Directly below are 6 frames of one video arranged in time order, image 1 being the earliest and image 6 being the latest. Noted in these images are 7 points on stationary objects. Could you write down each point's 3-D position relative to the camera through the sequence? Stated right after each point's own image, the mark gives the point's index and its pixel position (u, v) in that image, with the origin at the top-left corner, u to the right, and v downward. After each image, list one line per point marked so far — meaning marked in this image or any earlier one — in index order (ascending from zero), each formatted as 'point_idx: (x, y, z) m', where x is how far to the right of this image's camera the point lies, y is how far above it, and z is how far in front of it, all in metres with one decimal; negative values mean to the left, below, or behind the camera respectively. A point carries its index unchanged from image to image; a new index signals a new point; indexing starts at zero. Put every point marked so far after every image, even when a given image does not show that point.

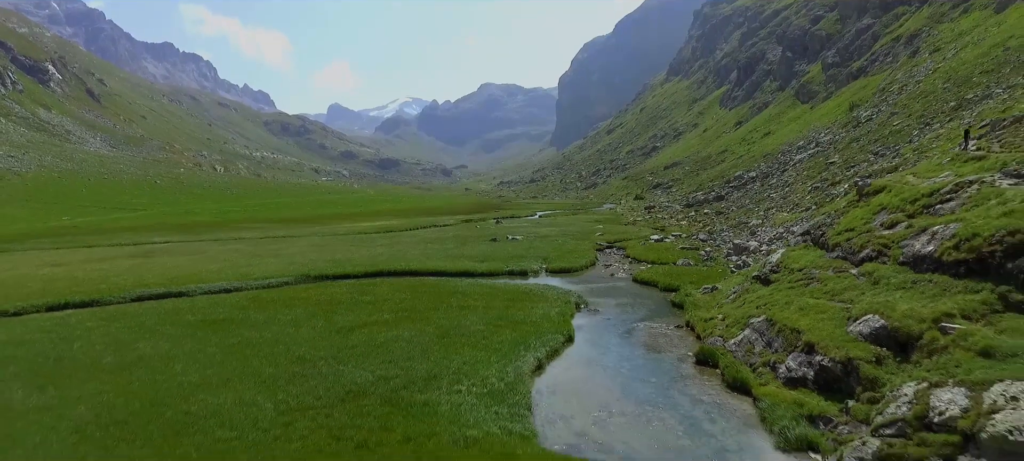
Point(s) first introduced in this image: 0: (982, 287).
0: (+15.1, -1.9, +20.0) m
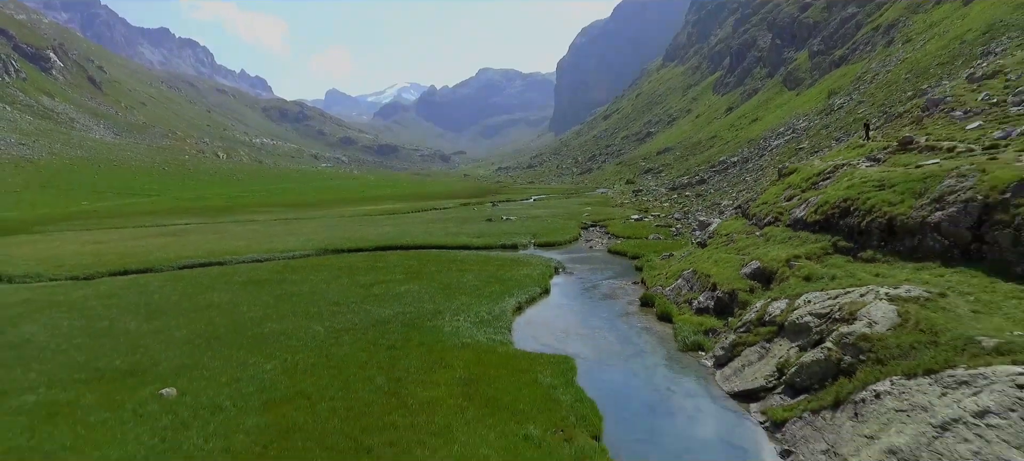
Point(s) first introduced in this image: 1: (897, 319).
0: (+14.3, -0.4, +28.4) m
1: (+11.5, -2.7, +18.5) m
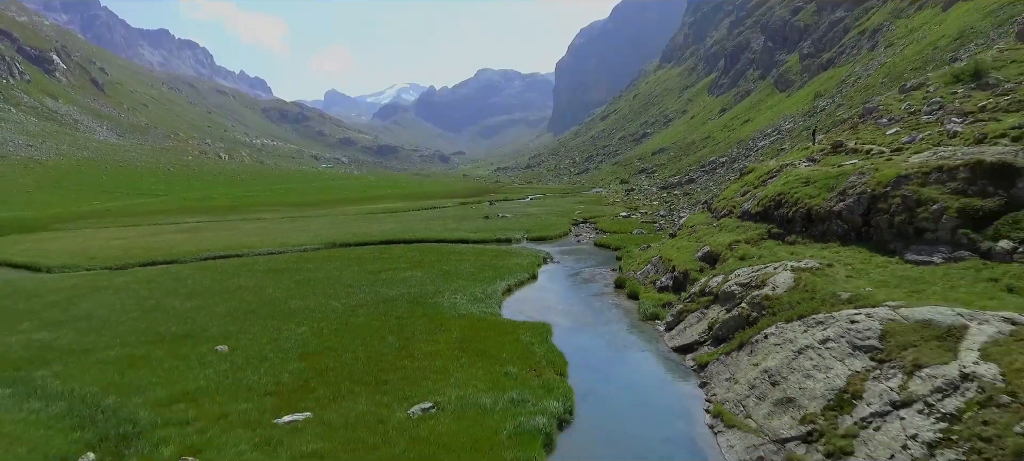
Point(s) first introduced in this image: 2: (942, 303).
0: (+13.7, +0.2, +33.9) m
1: (+10.8, -2.1, +23.9) m
2: (+12.7, -2.2, +18.5) m
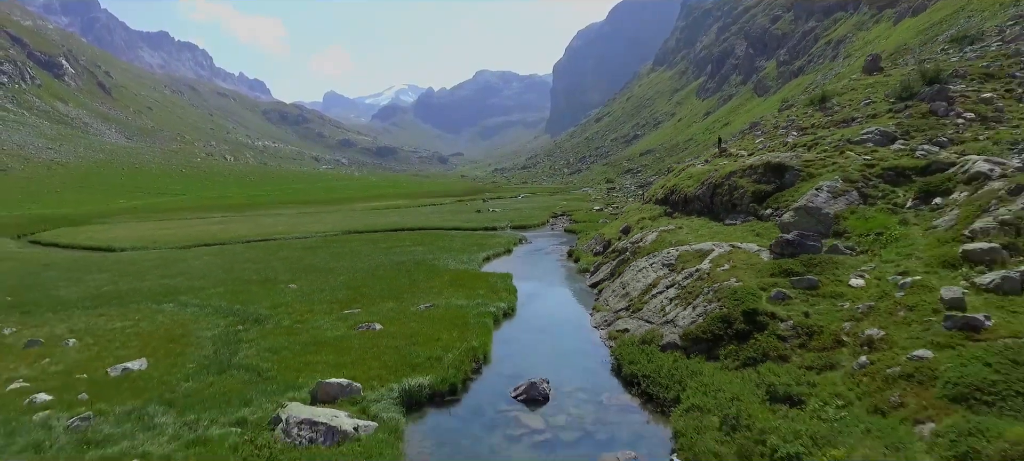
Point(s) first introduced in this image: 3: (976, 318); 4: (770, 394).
0: (+11.7, +1.7, +48.3) m
1: (+8.9, -0.5, +38.3) m
2: (+10.8, -0.6, +32.9) m
3: (+13.7, -2.5, +18.2) m
4: (+7.6, -4.7, +18.0) m
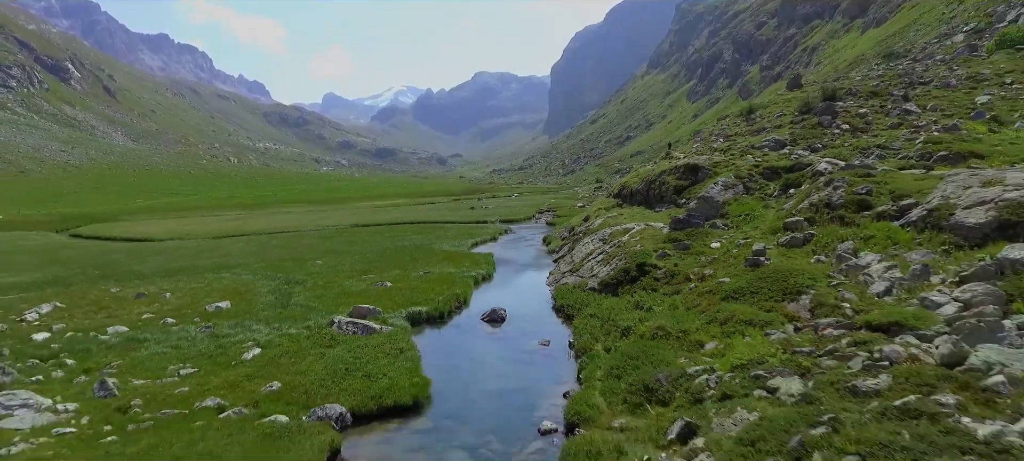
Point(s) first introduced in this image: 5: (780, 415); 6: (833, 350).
0: (+10.0, +2.8, +59.5) m
1: (+7.2, +0.6, +49.6) m
2: (+9.1, +0.5, +44.2) m
3: (+12.0, -1.3, +29.5) m
4: (+5.9, -3.5, +29.2) m
5: (+6.6, -4.5, +15.1) m
6: (+9.4, -3.5, +18.1) m
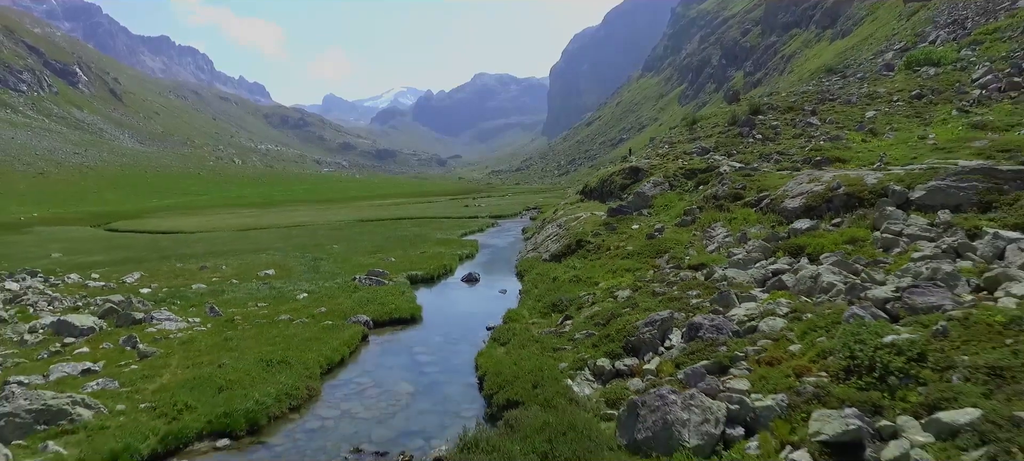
0: (+7.9, +3.9, +71.8) m
1: (+5.1, +1.7, +61.9) m
2: (+7.0, +1.6, +56.5) m
3: (+9.9, -0.2, +41.8) m
4: (+3.8, -2.4, +41.5) m
5: (+4.5, -3.3, +27.4) m
6: (+7.3, -2.3, +30.4) m
